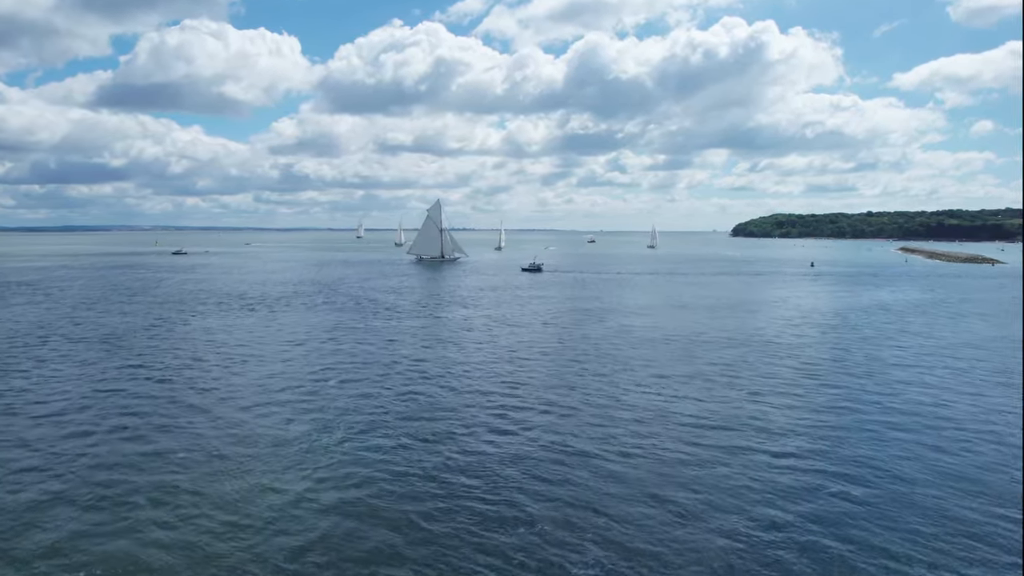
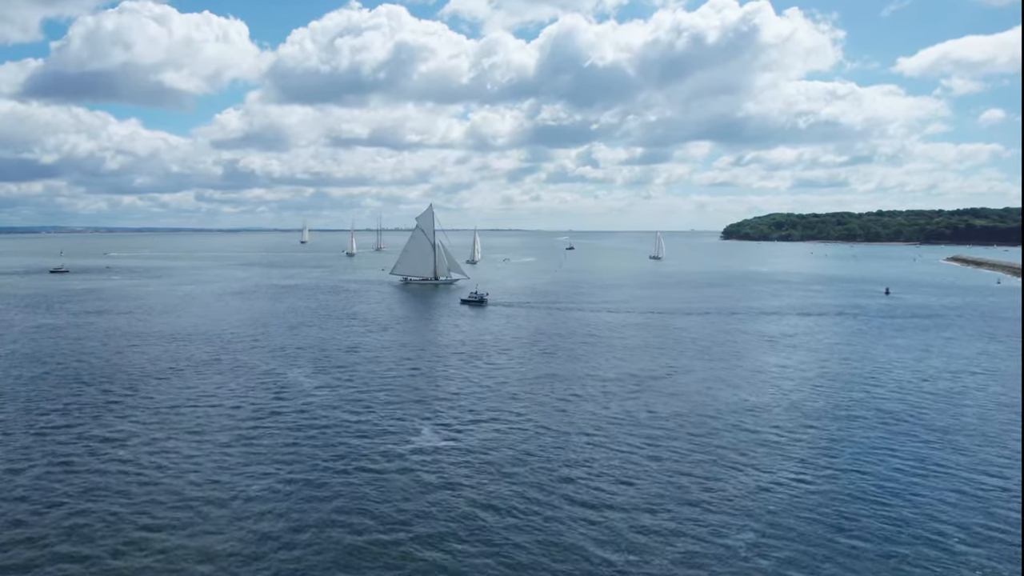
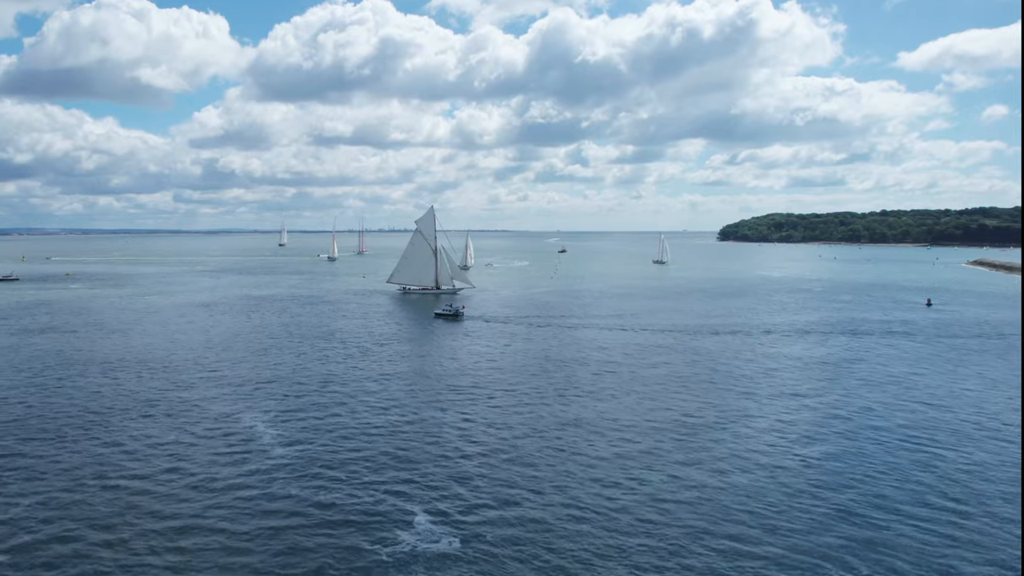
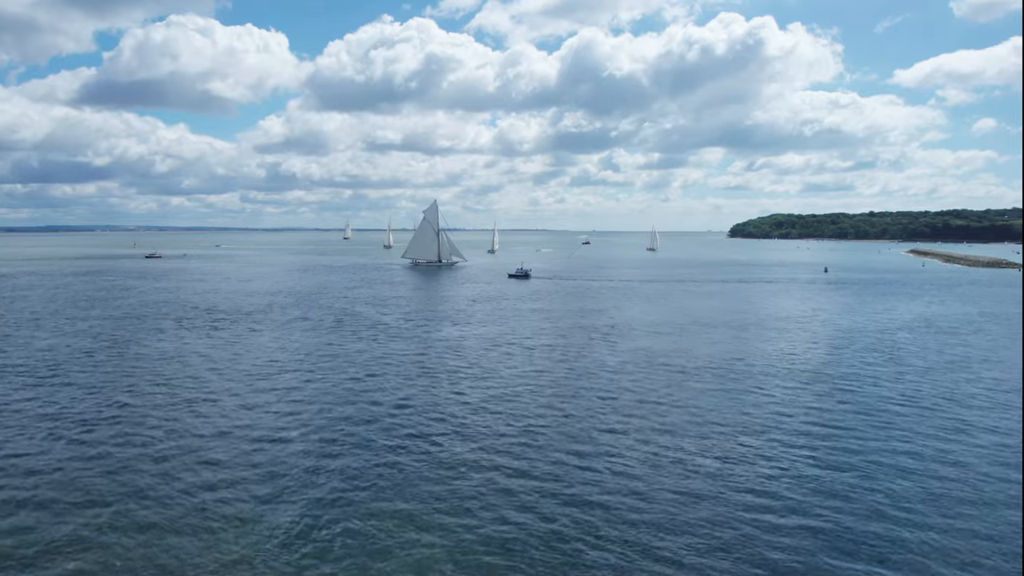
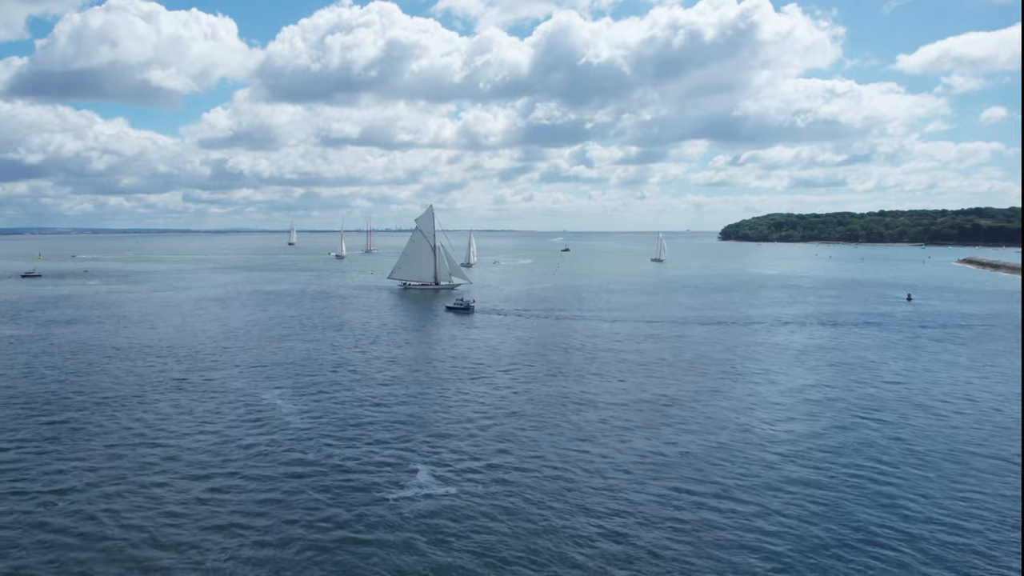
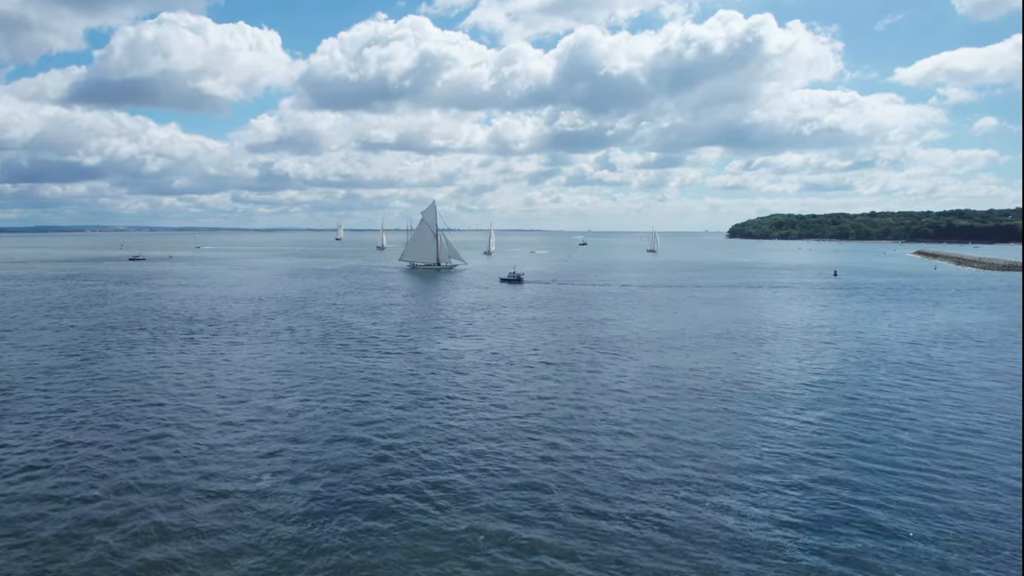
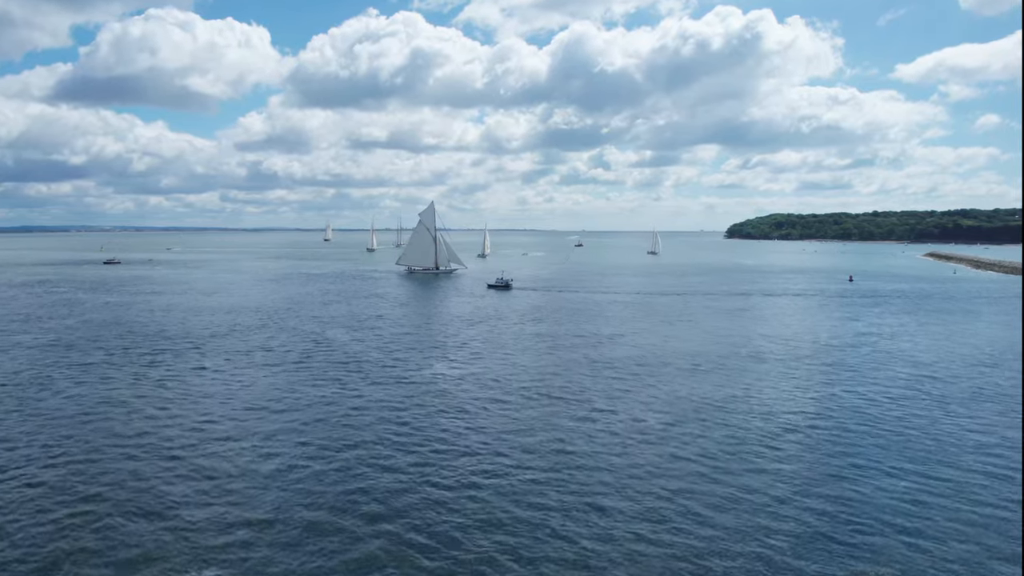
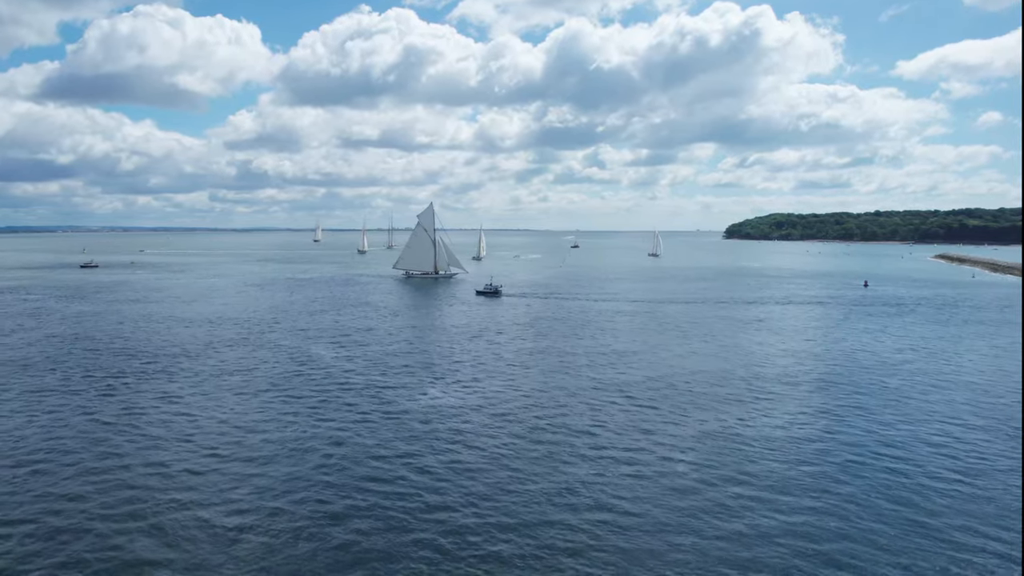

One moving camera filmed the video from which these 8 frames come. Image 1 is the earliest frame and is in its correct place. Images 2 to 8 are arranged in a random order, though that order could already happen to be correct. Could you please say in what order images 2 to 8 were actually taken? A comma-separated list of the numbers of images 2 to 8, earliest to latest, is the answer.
4, 6, 7, 8, 2, 5, 3
